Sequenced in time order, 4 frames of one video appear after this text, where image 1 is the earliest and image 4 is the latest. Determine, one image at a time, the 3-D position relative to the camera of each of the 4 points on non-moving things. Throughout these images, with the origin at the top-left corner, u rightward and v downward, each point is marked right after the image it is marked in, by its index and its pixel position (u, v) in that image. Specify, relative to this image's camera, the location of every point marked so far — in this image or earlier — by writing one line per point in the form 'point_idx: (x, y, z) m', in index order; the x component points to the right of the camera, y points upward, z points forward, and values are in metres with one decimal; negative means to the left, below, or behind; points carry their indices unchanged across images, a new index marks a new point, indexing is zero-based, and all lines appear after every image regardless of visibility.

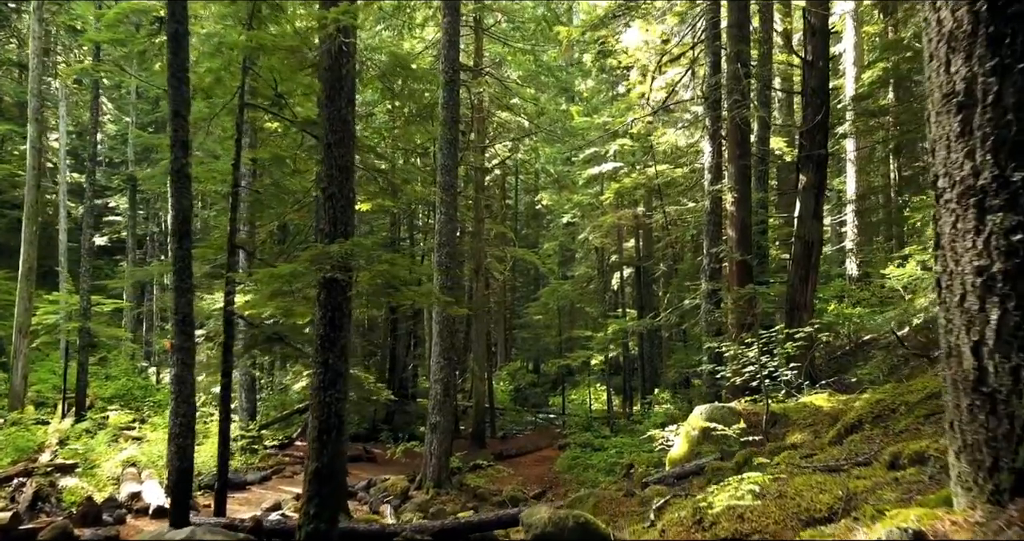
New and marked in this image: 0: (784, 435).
0: (+2.7, -1.6, +7.1) m
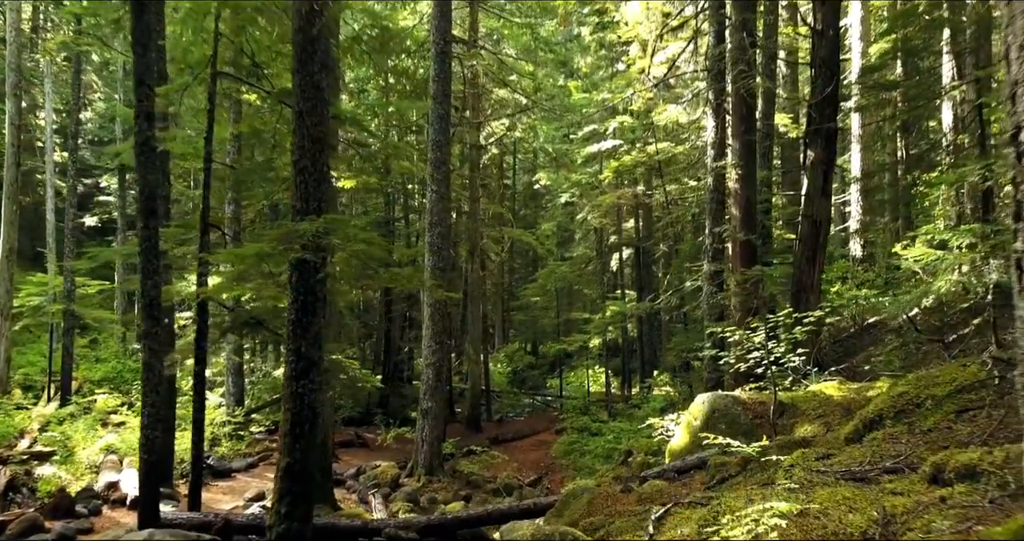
0: (+2.6, -1.4, +6.7) m
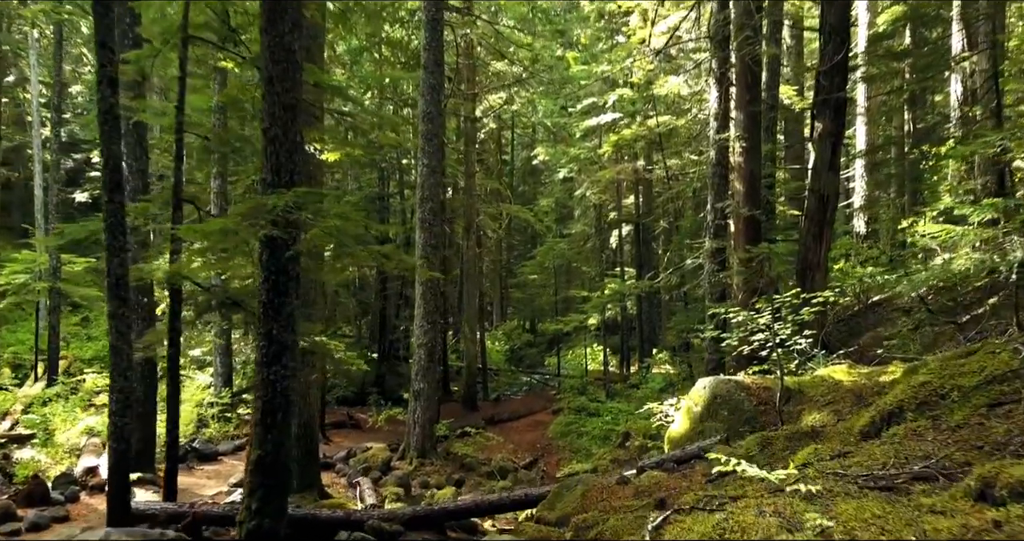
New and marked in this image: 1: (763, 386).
0: (+2.5, -1.3, +6.3) m
1: (+2.4, -1.1, +7.0) m
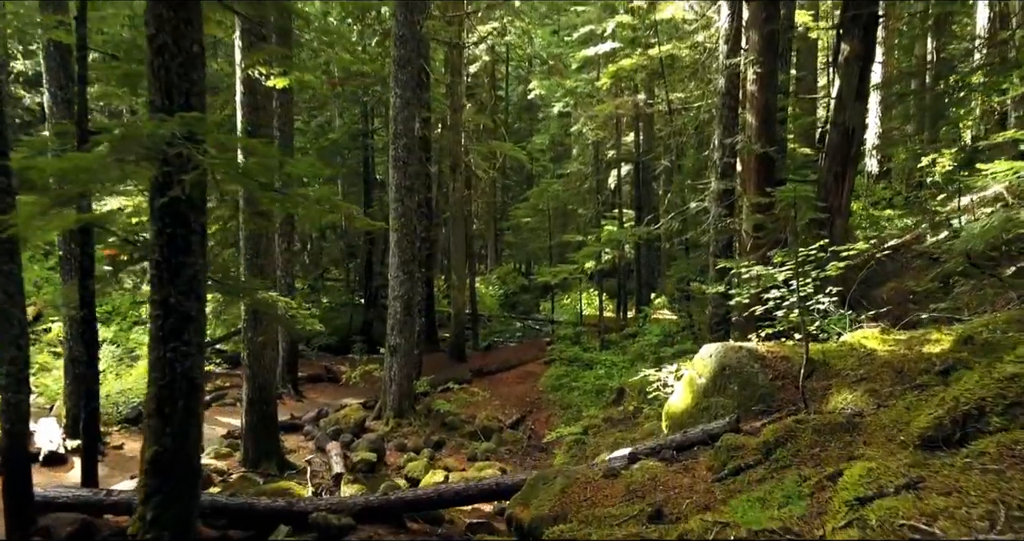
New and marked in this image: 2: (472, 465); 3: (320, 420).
0: (+2.3, -0.9, +5.2) m
1: (+2.2, -0.7, +5.9) m
2: (-0.6, -2.7, +10.0) m
3: (-3.1, -2.4, +11.5) m
